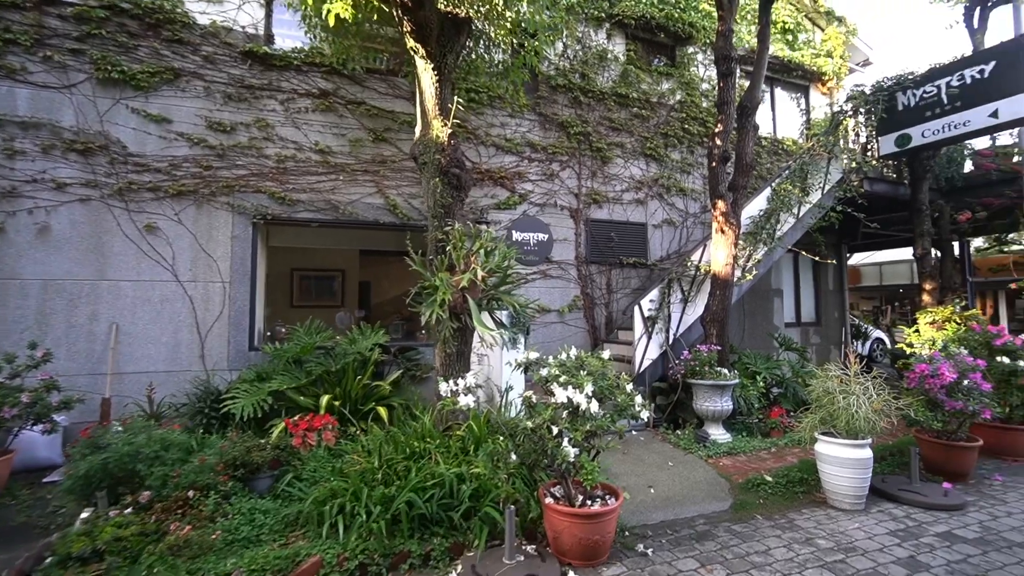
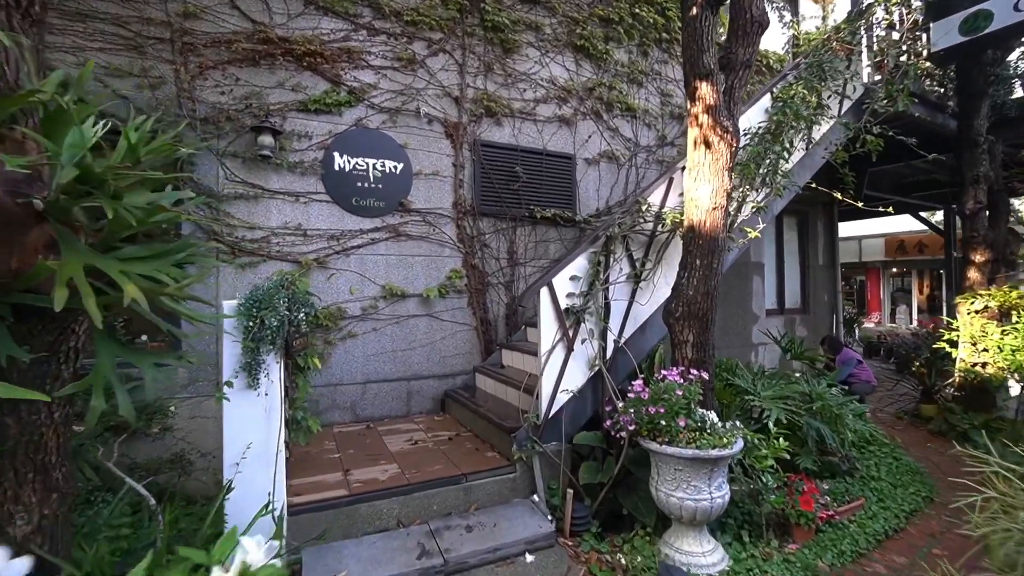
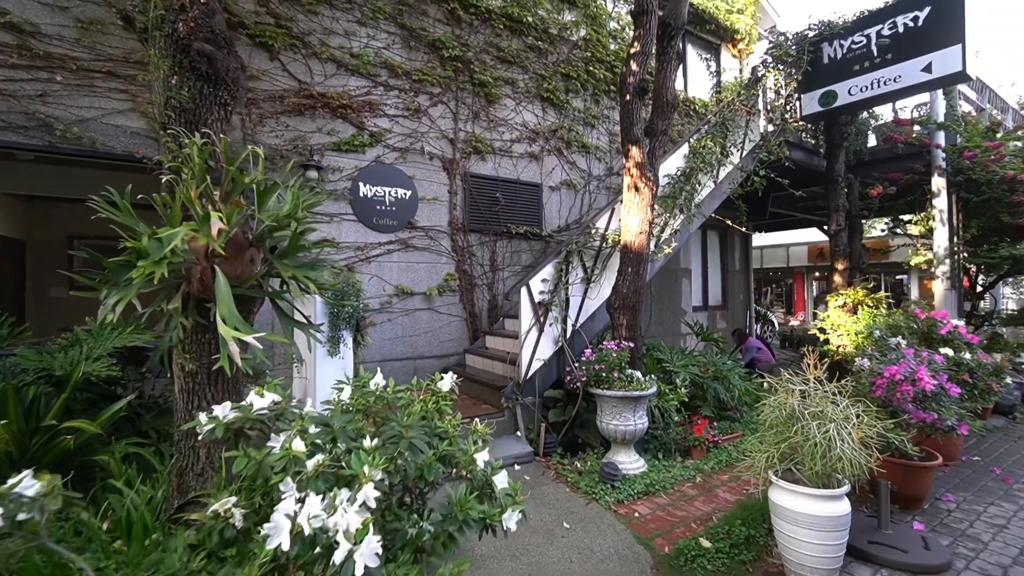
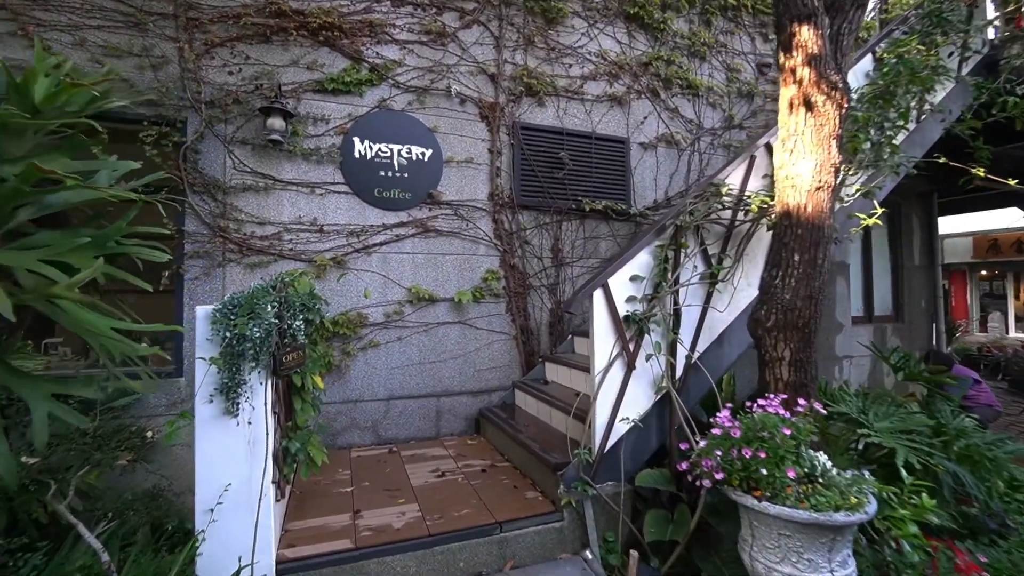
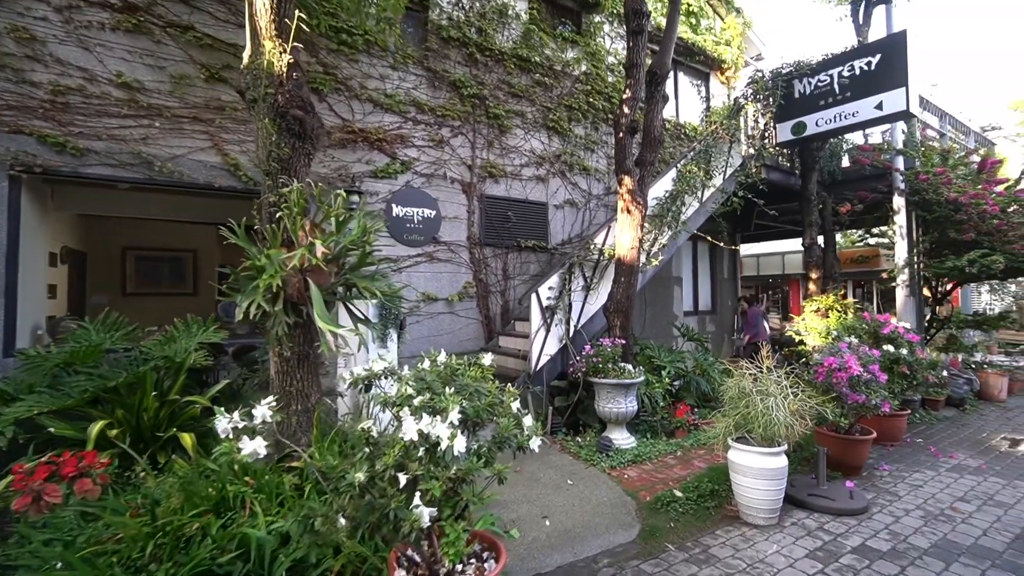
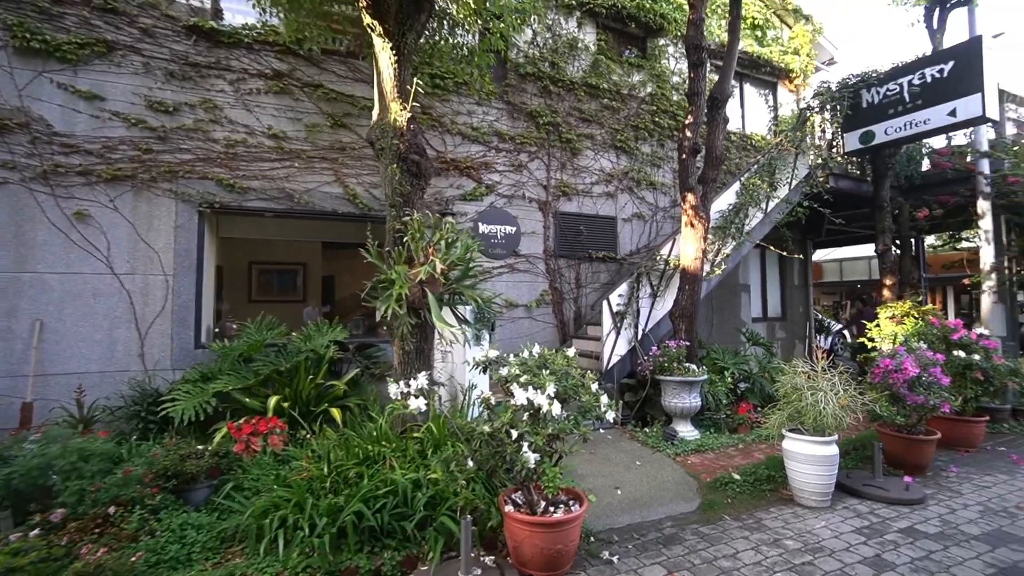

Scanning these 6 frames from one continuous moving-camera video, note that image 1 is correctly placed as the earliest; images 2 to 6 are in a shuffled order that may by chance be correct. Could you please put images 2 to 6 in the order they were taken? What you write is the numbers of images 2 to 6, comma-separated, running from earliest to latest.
6, 5, 3, 2, 4
